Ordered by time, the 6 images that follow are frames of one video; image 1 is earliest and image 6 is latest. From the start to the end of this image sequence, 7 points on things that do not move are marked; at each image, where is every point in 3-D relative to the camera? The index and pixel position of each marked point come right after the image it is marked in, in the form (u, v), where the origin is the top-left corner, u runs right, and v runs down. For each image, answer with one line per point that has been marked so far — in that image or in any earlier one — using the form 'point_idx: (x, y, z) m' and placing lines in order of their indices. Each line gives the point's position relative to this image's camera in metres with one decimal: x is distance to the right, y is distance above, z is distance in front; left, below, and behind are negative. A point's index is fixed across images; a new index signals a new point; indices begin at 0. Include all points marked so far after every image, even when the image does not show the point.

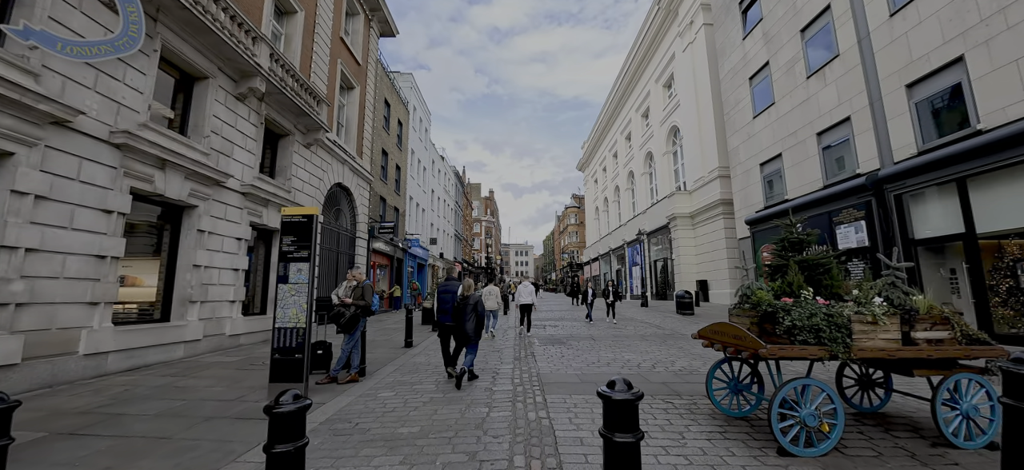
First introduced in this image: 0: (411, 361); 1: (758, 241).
0: (-1.9, -2.3, +7.2) m
1: (+9.7, -0.2, +15.3) m
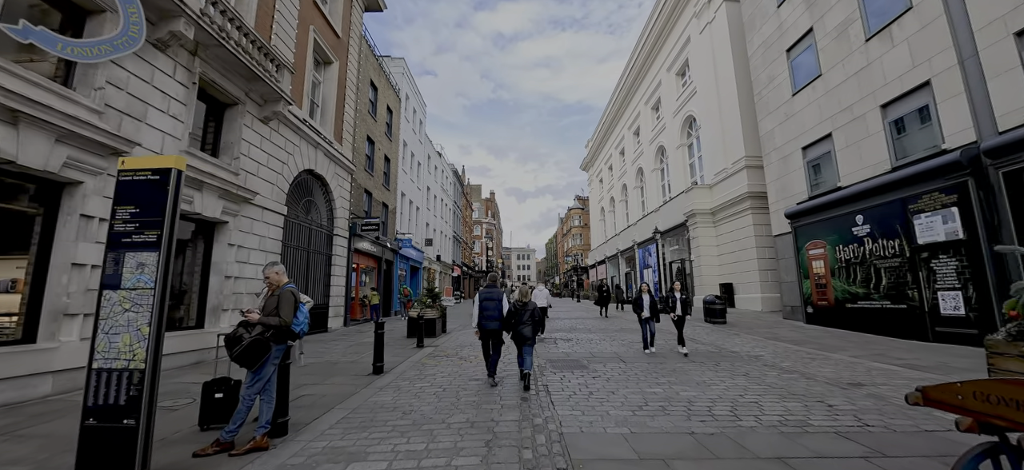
0: (-1.8, -2.1, +5.0) m
1: (+9.7, -0.1, +13.1) m
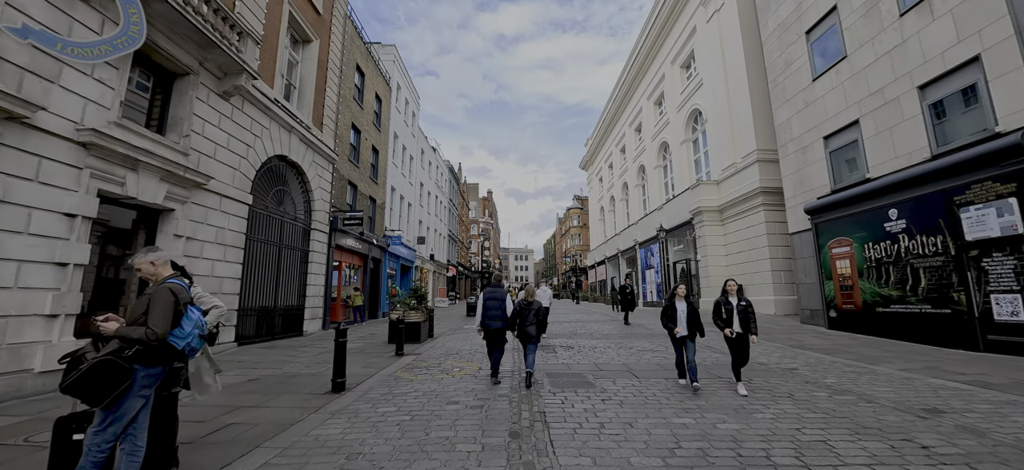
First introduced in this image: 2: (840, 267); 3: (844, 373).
0: (-2.0, -1.9, +3.8) m
1: (+9.6, 0.0, +12.0) m
2: (+9.6, -0.9, +11.3) m
3: (+5.5, -2.3, +6.4) m
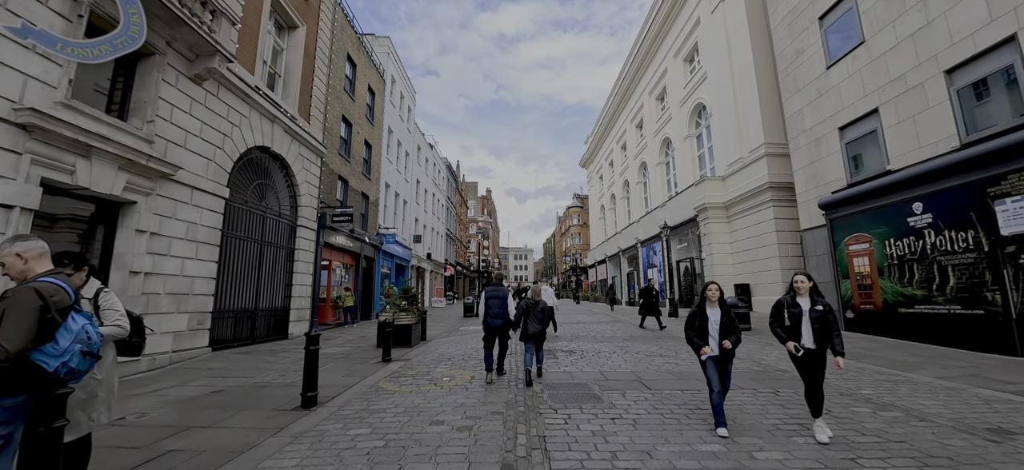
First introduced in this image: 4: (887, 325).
0: (-2.0, -1.9, +3.2) m
1: (+9.5, +0.1, +11.3) m
2: (+9.5, -0.8, +10.7) m
3: (+5.4, -2.2, +5.7) m
4: (+9.5, -2.3, +9.8) m
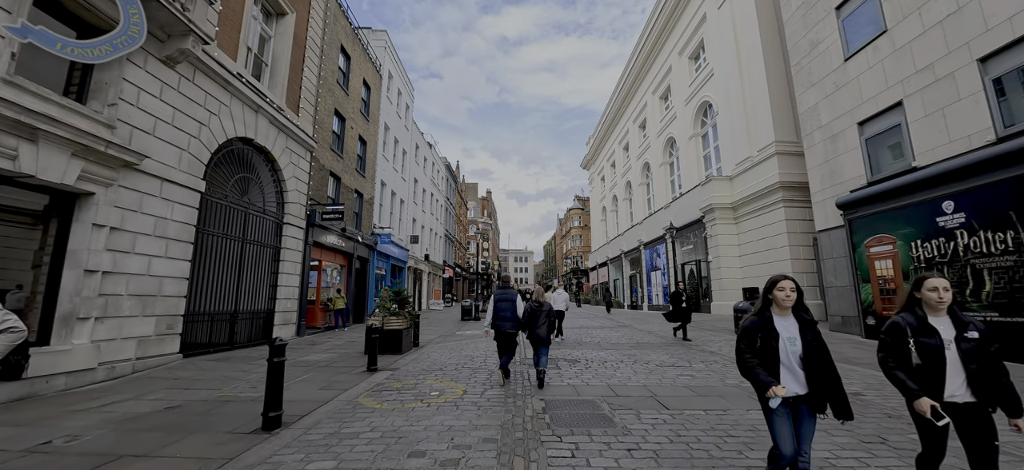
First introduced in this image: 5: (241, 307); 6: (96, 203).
0: (-2.0, -1.8, +2.5) m
1: (+9.5, +0.1, +10.7) m
2: (+9.5, -0.9, +10.0) m
3: (+5.4, -2.1, +5.1) m
4: (+9.5, -2.3, +9.1) m
5: (-6.7, -1.8, +9.6) m
6: (-6.5, +0.5, +6.1) m
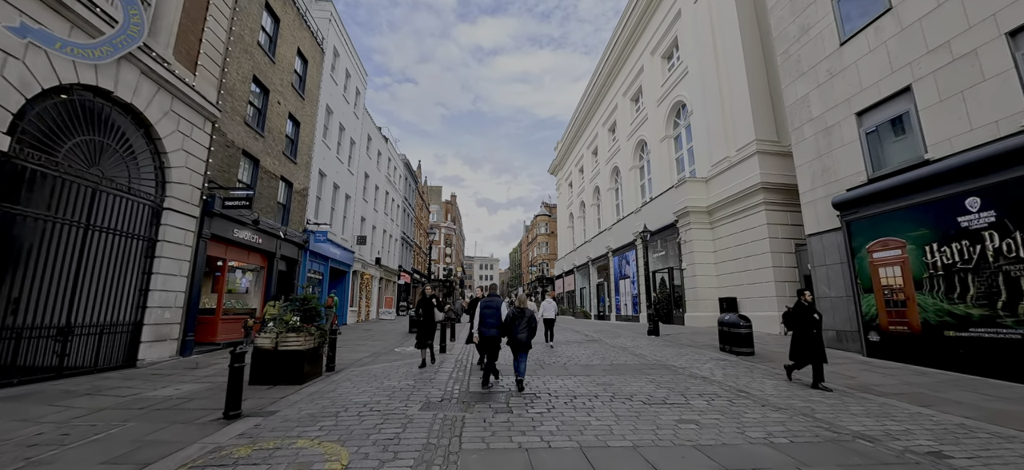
0: (-2.5, -1.4, +0.3) m
1: (+8.3, 0.0, +9.4) m
2: (+8.4, -0.9, +8.7) m
3: (+4.6, -2.0, +3.4) m
4: (+8.4, -2.4, +7.8) m
5: (-7.7, -1.5, +7.0) m
6: (-7.2, +0.8, +3.6) m
